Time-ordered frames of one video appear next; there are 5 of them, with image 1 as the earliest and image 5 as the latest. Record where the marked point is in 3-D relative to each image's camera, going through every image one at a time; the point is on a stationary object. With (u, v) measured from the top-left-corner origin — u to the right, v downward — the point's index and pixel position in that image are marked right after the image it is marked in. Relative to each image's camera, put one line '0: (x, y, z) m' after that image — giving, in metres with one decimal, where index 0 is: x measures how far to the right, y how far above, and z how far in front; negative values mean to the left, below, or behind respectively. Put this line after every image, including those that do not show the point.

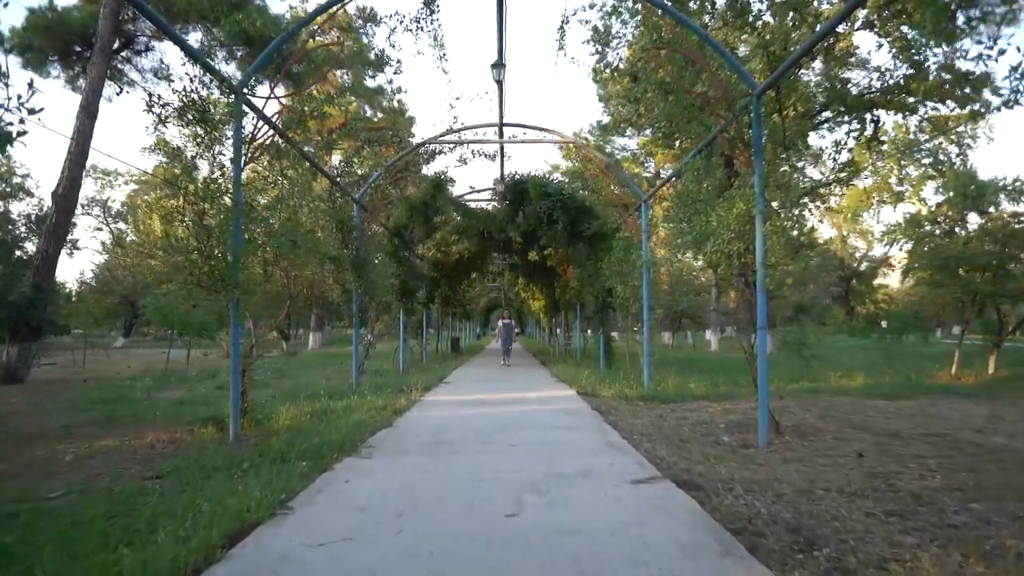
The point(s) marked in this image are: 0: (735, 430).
0: (+2.7, -1.7, +11.2) m
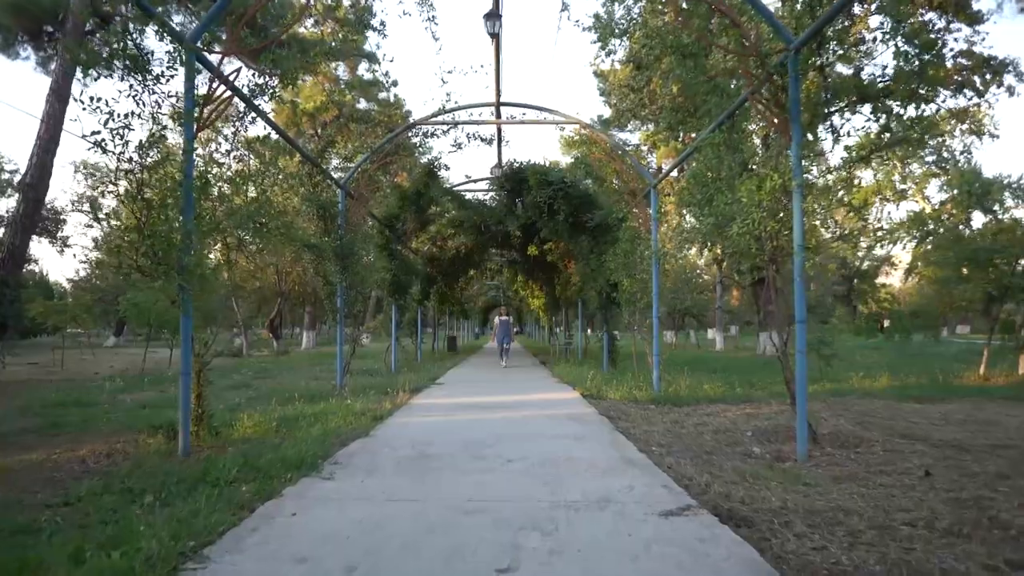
0: (+2.7, -1.6, +9.7) m
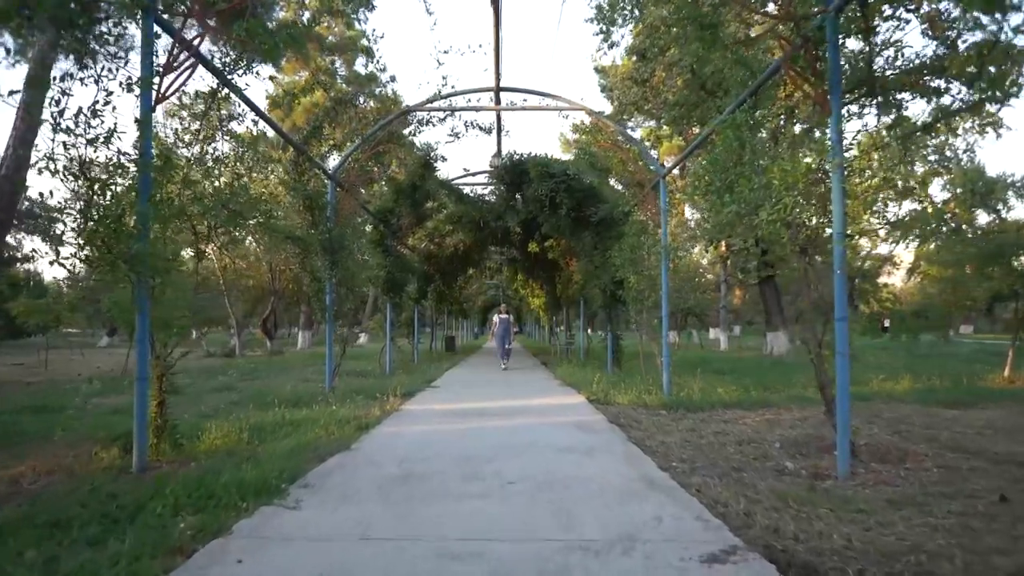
0: (+2.7, -1.6, +8.7) m
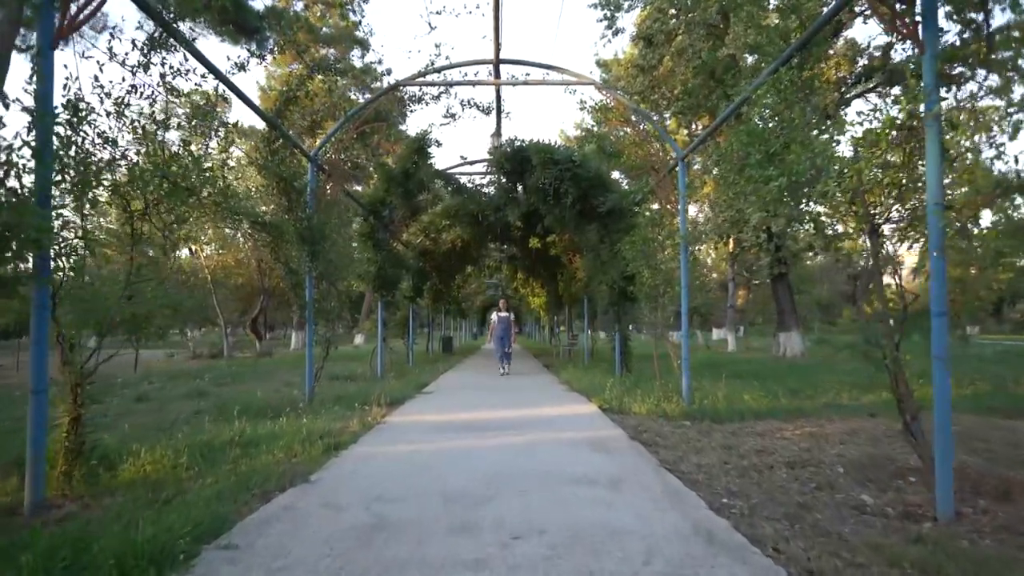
0: (+2.7, -1.5, +7.0) m
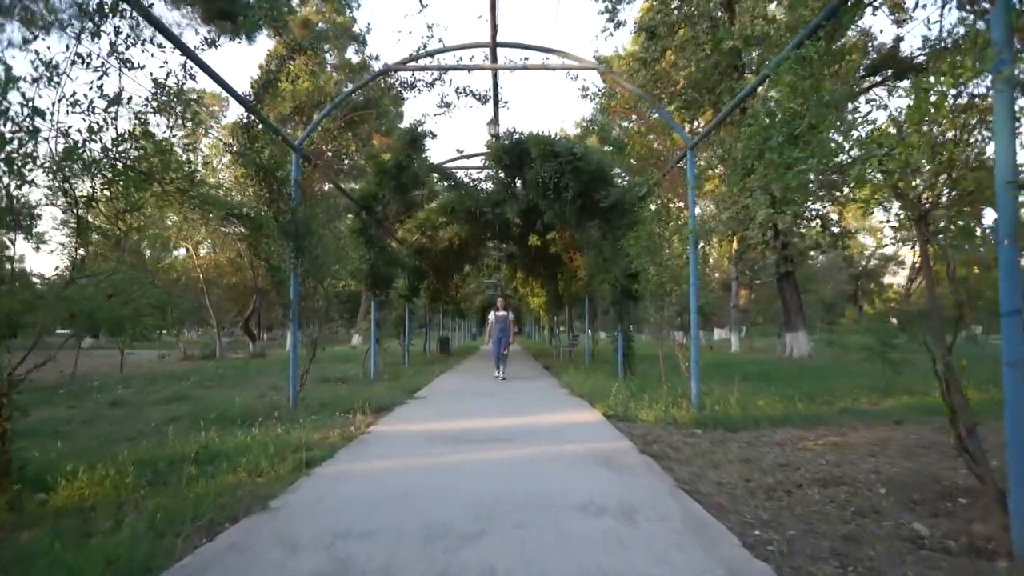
0: (+2.7, -1.4, +6.1) m
